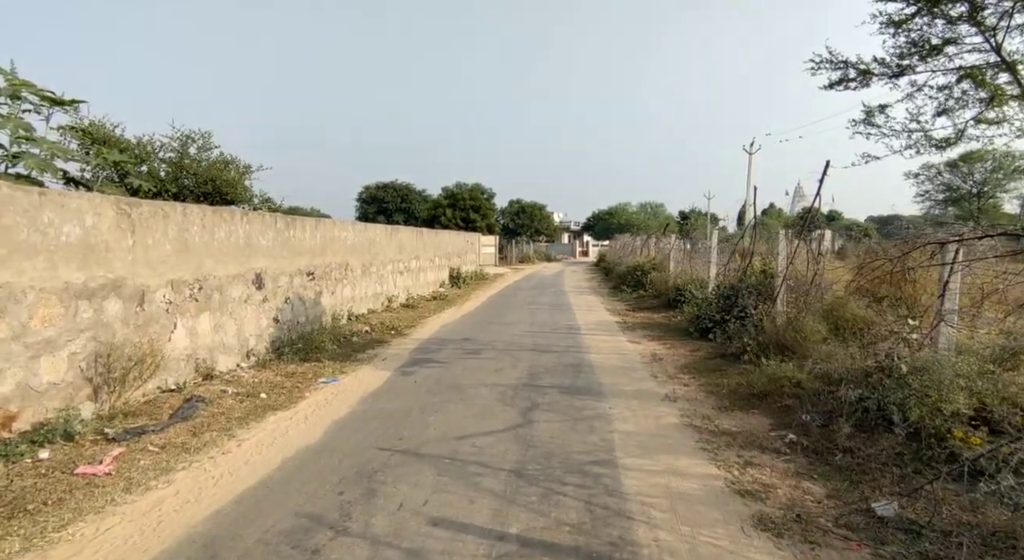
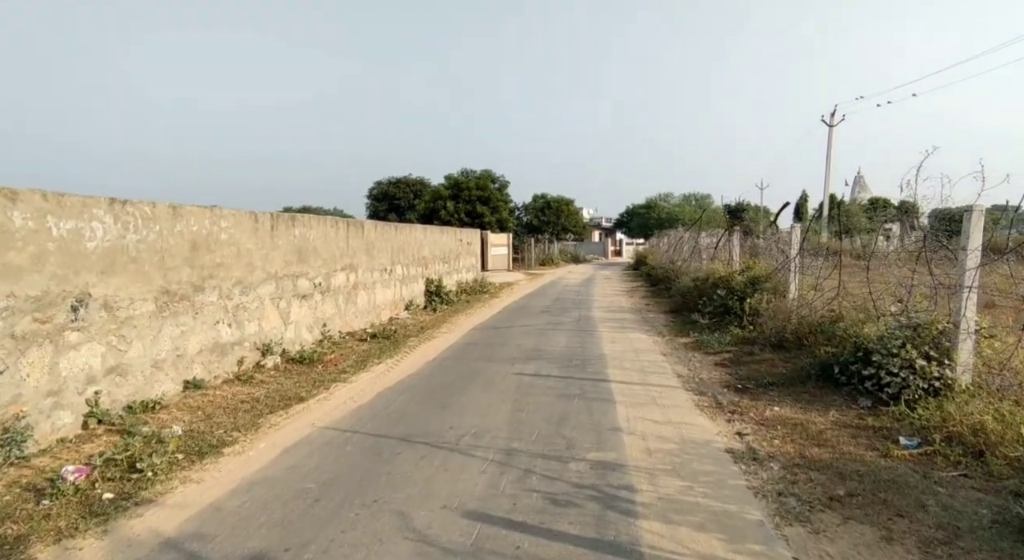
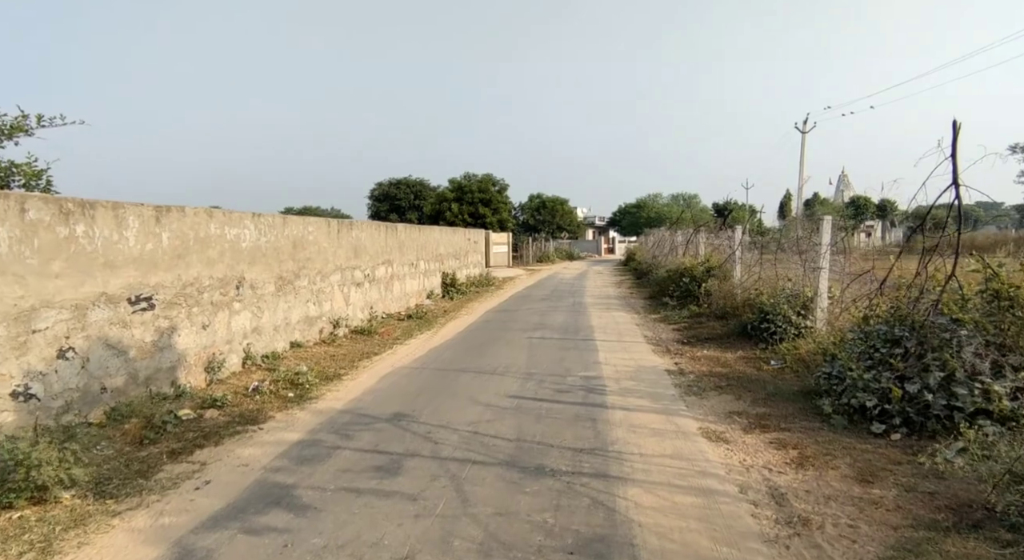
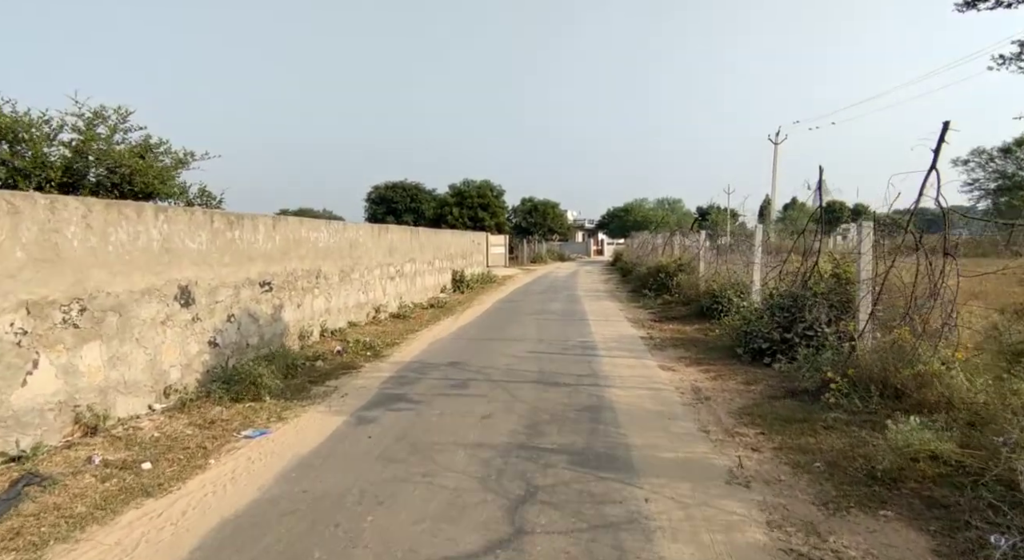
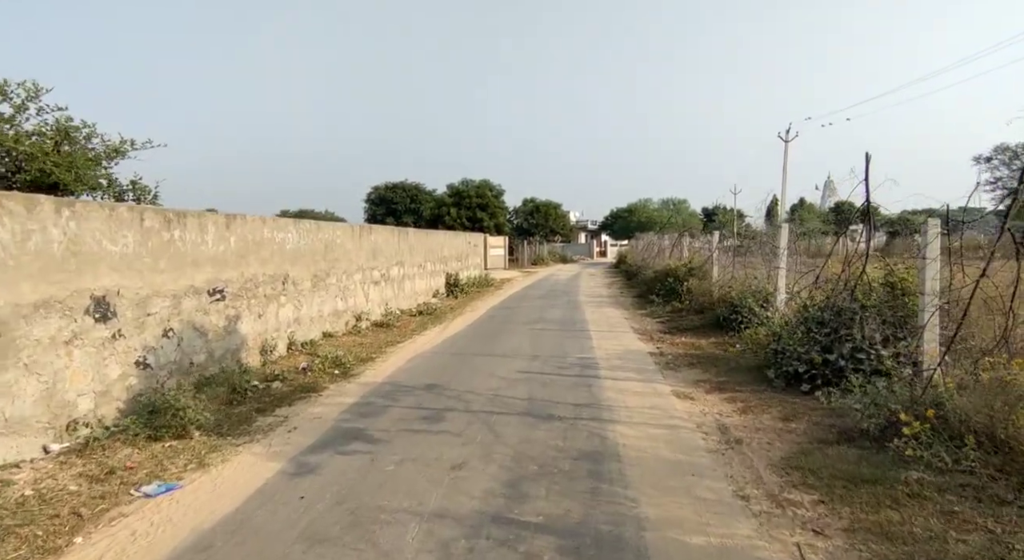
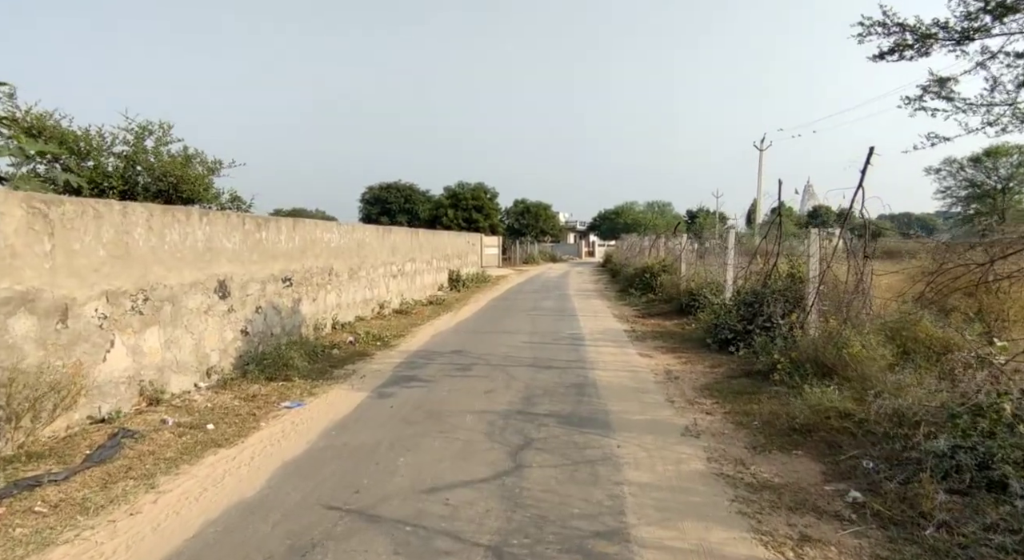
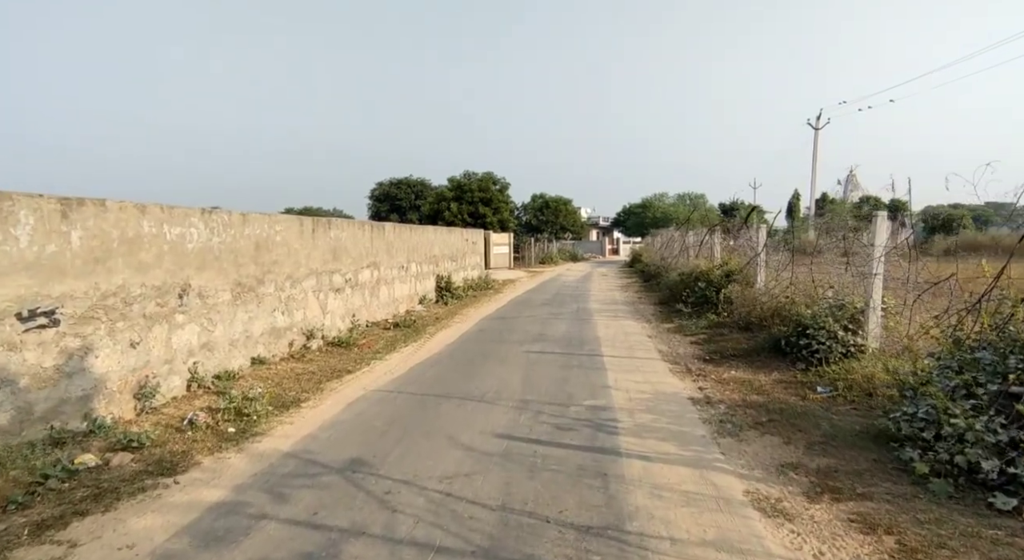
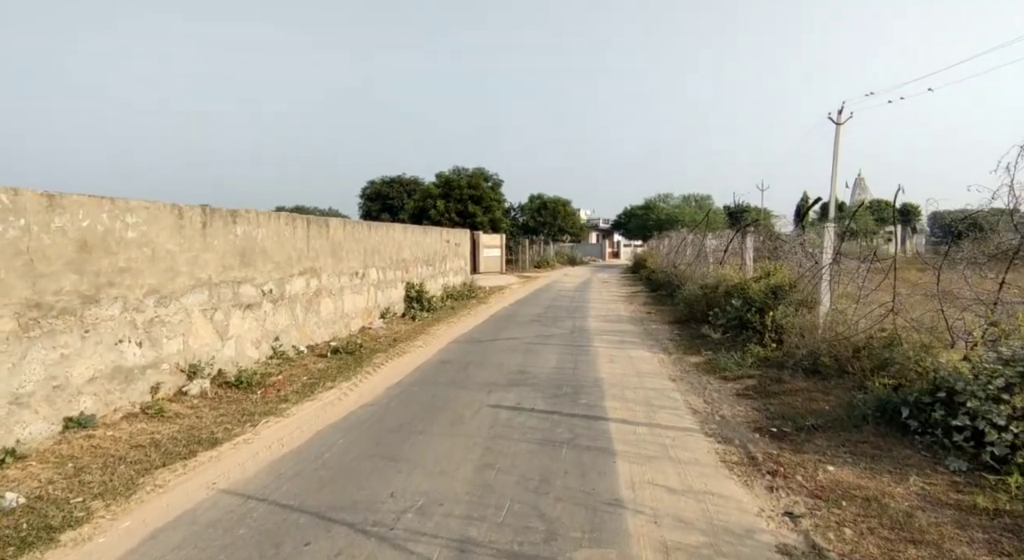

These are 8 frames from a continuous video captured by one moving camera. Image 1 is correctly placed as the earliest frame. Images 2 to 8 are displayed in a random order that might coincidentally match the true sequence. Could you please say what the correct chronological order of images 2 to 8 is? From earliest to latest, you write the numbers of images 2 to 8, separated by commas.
6, 4, 5, 3, 7, 2, 8
